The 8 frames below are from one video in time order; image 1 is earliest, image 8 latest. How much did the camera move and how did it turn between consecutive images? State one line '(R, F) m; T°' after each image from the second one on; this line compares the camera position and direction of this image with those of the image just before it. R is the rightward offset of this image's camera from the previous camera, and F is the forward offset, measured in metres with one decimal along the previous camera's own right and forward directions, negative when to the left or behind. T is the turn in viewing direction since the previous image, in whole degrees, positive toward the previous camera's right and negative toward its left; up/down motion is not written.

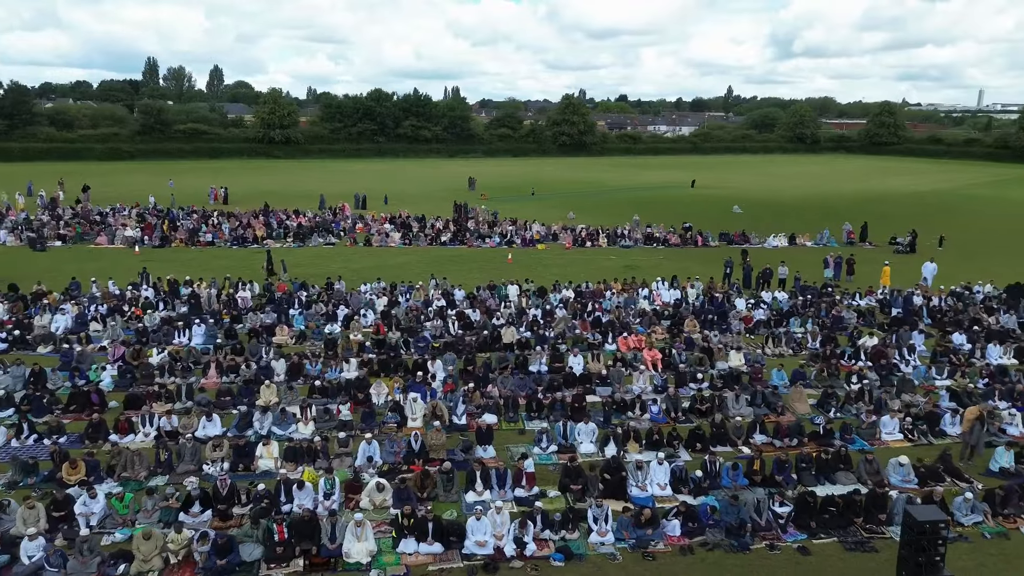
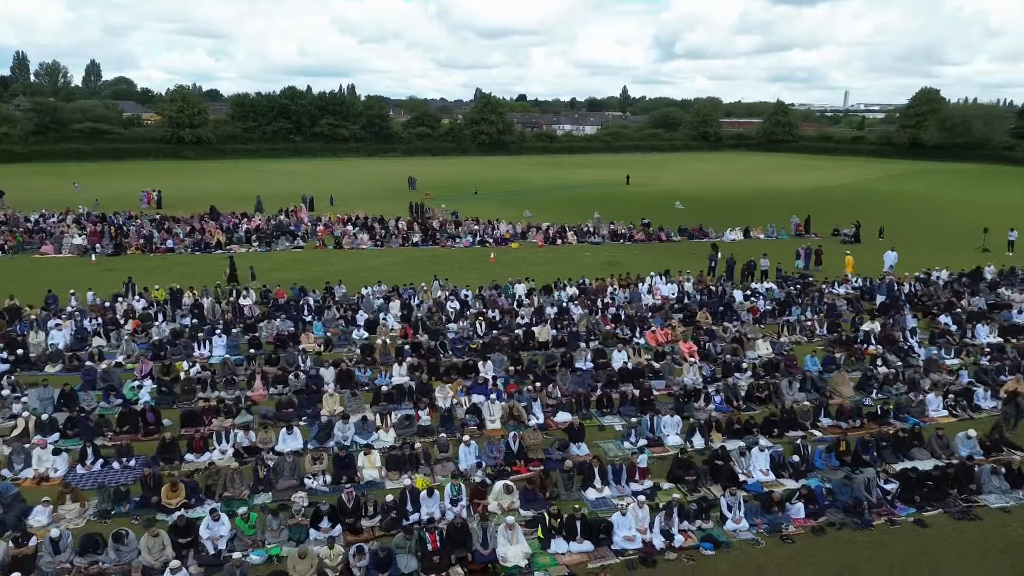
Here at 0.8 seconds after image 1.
(-3.8, +0.2) m; +7°
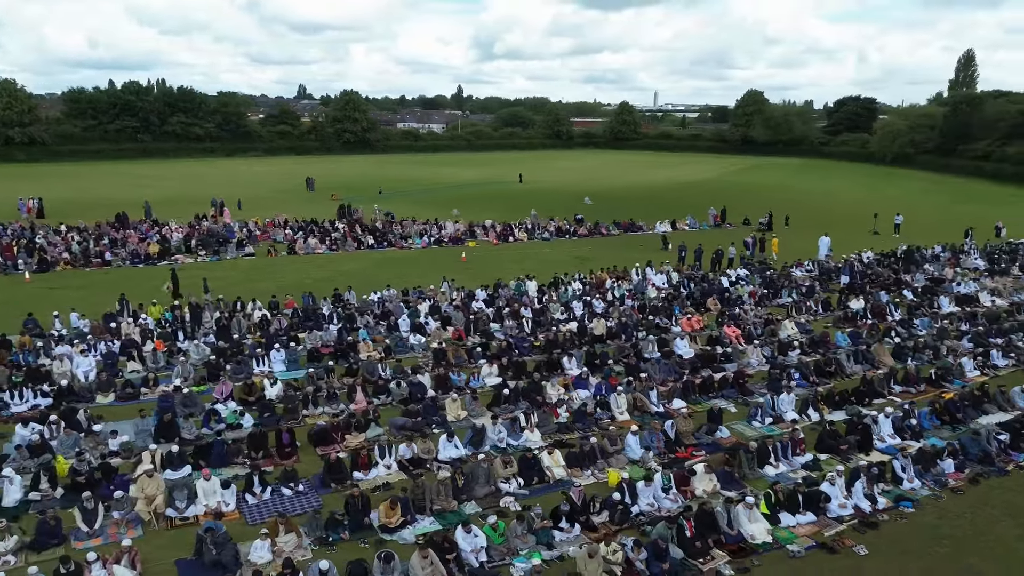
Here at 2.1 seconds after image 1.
(-6.3, +0.5) m; +12°
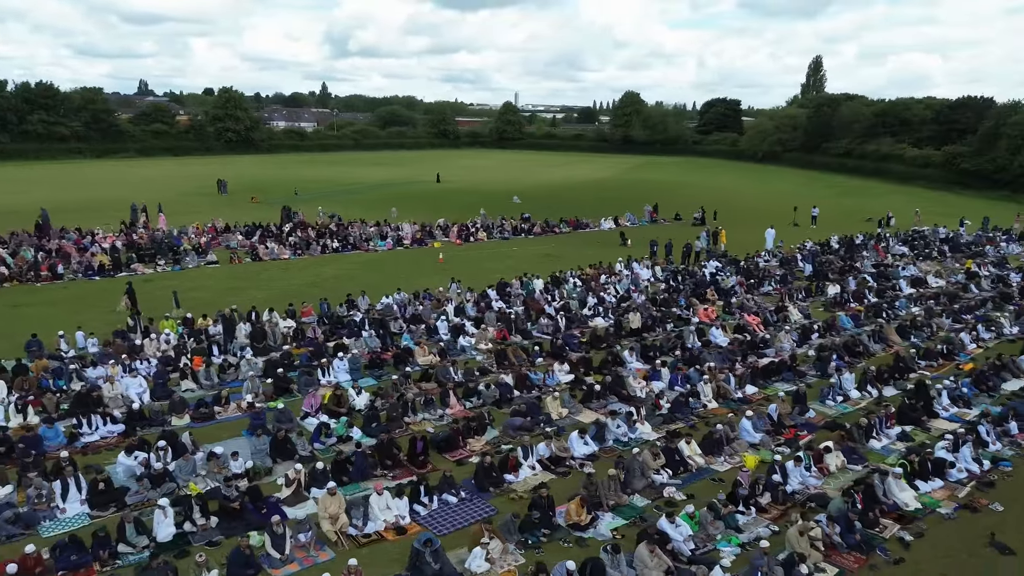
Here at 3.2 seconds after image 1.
(-5.0, +0.3) m; +10°
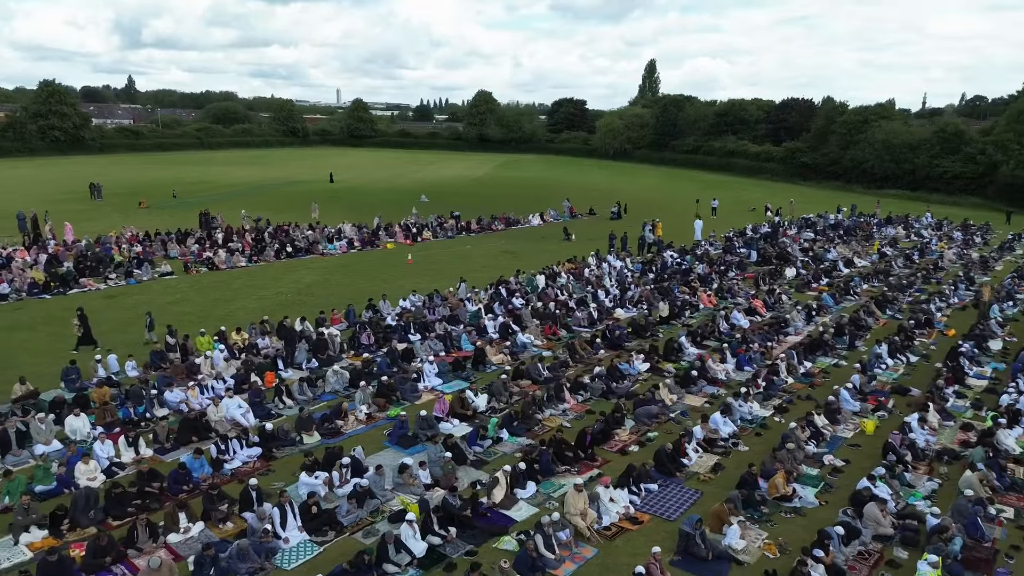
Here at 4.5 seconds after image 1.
(-6.1, +0.5) m; +13°
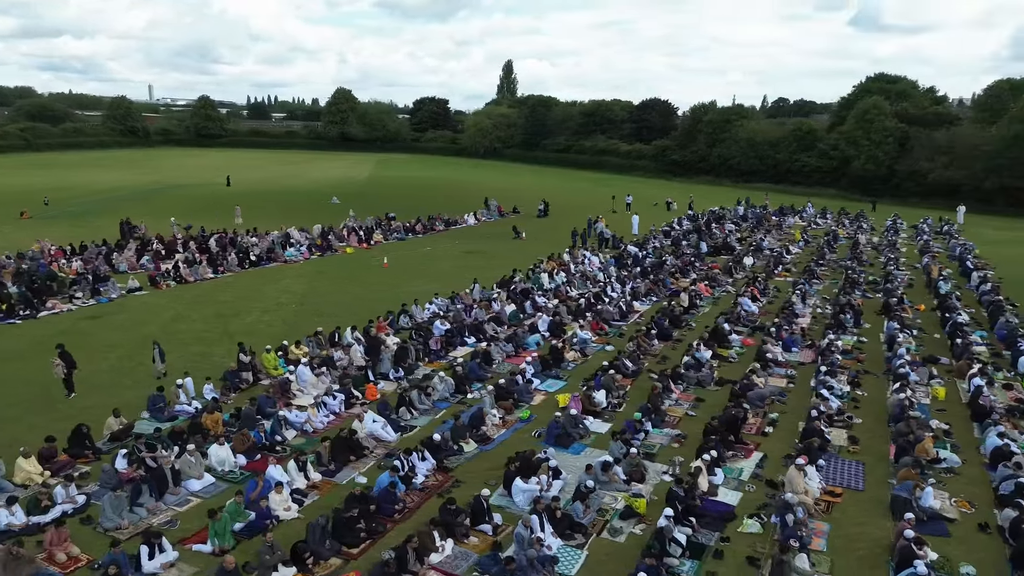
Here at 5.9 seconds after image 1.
(-5.9, +0.5) m; +12°
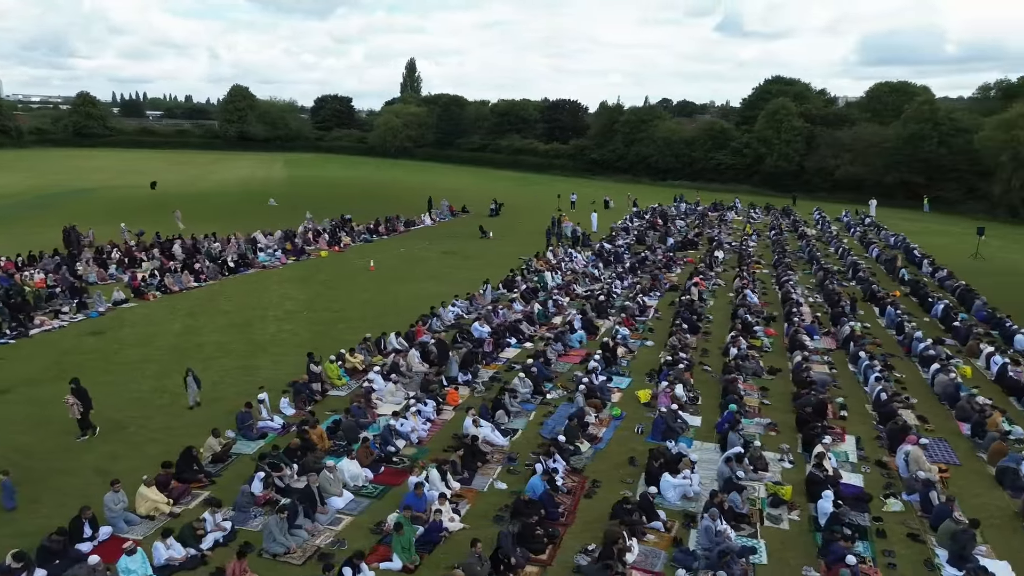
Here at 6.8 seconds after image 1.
(-4.1, +0.3) m; +8°
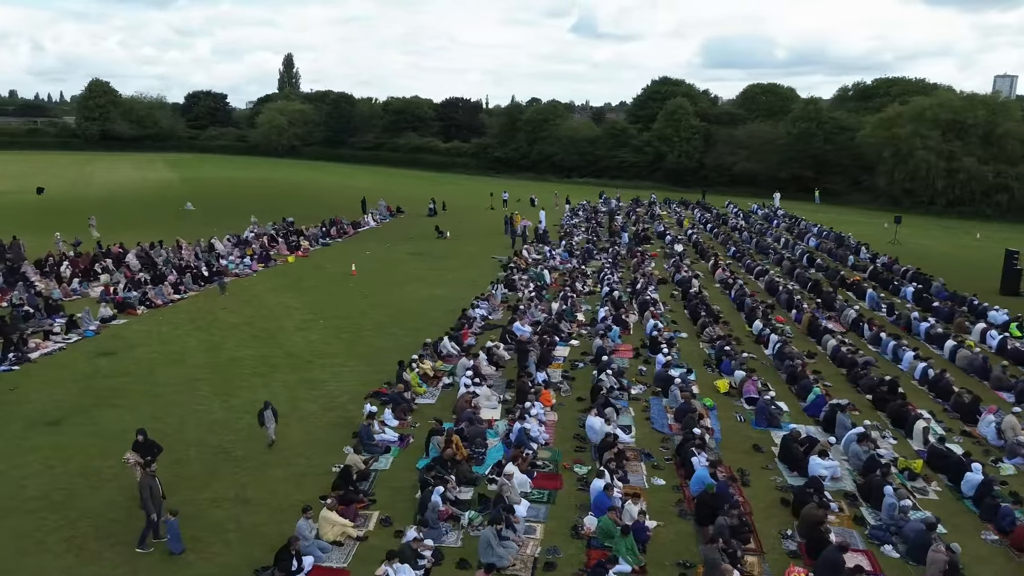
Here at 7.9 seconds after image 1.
(-4.7, +0.4) m; +10°
